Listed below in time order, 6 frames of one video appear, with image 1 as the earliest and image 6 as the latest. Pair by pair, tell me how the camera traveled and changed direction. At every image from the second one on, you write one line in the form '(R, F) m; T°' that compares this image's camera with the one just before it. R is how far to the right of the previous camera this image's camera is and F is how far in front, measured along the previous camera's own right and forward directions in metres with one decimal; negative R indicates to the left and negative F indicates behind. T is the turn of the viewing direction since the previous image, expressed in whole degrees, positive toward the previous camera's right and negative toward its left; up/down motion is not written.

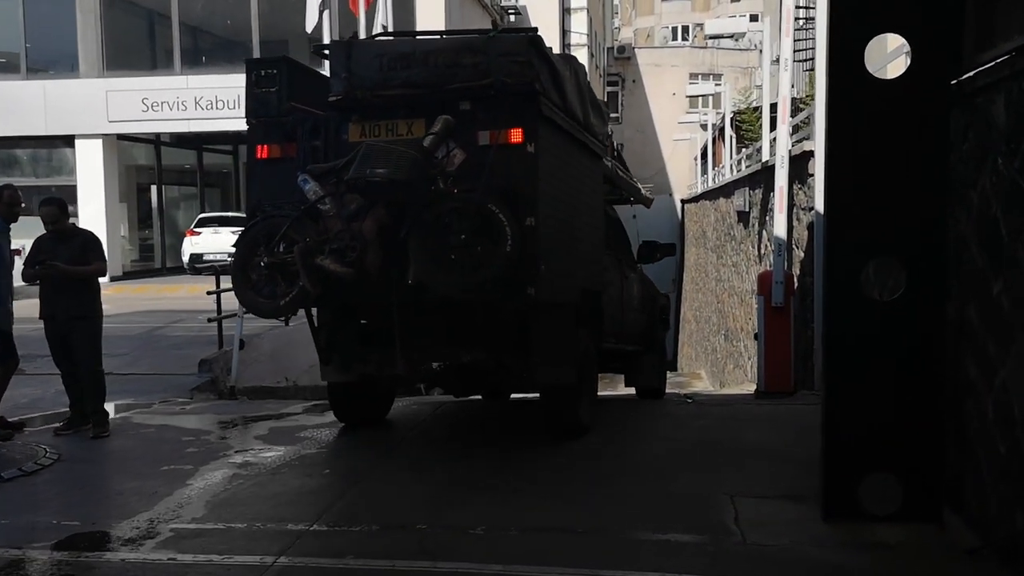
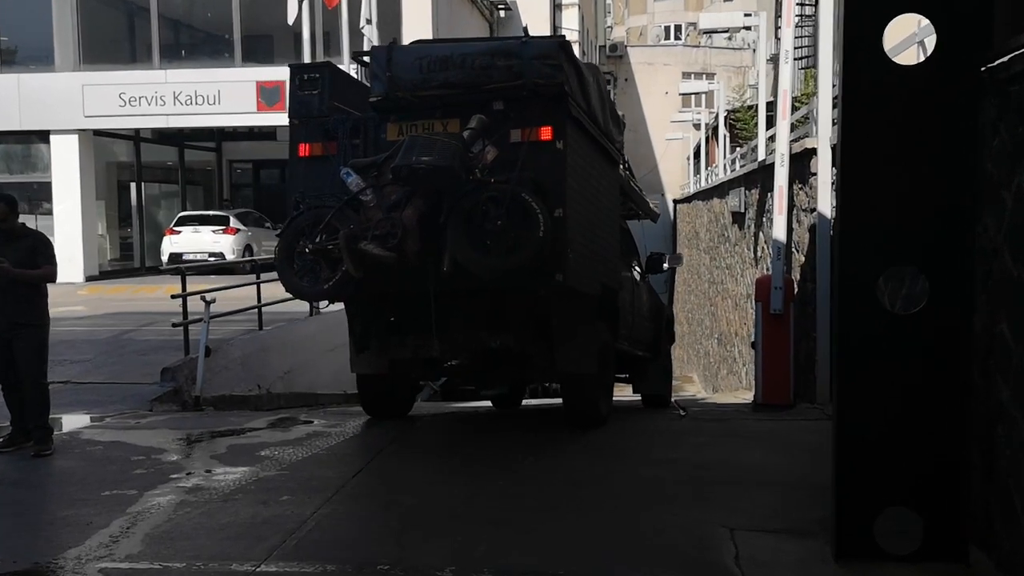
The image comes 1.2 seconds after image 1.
(+0.1, +0.6) m; 0°
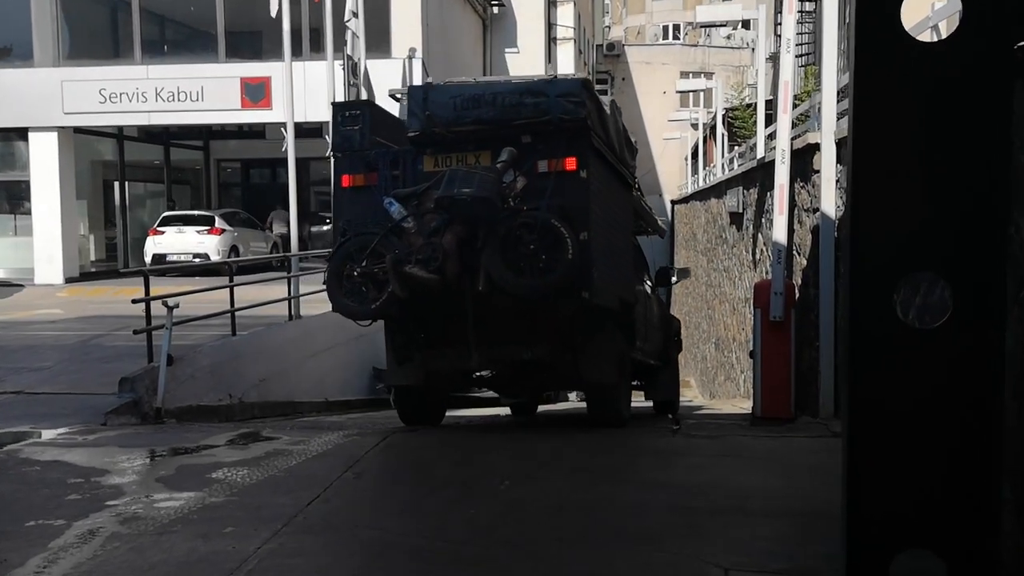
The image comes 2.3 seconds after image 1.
(+0.1, +0.6) m; 0°
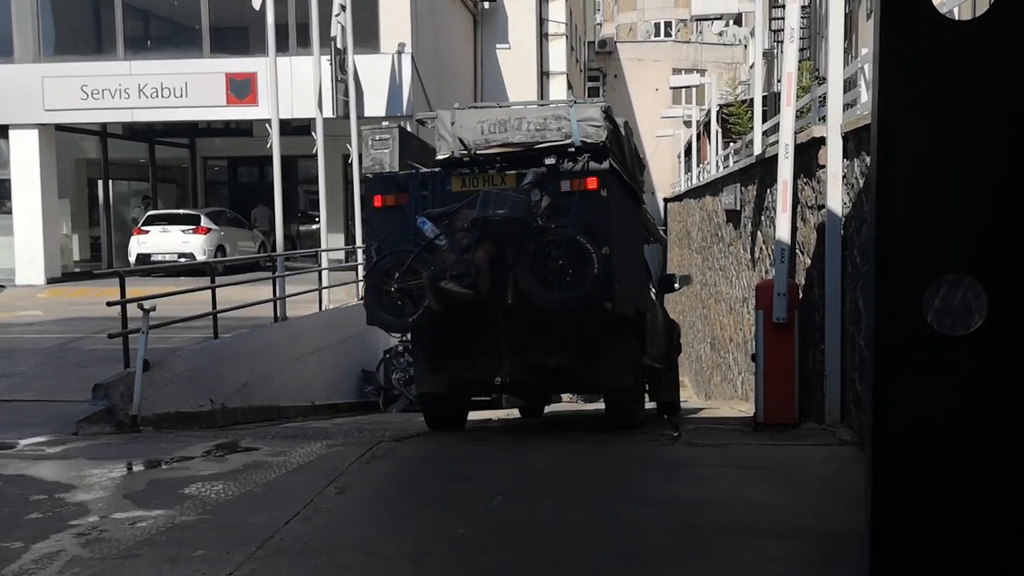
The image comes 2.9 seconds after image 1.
(0.0, +0.4) m; 0°
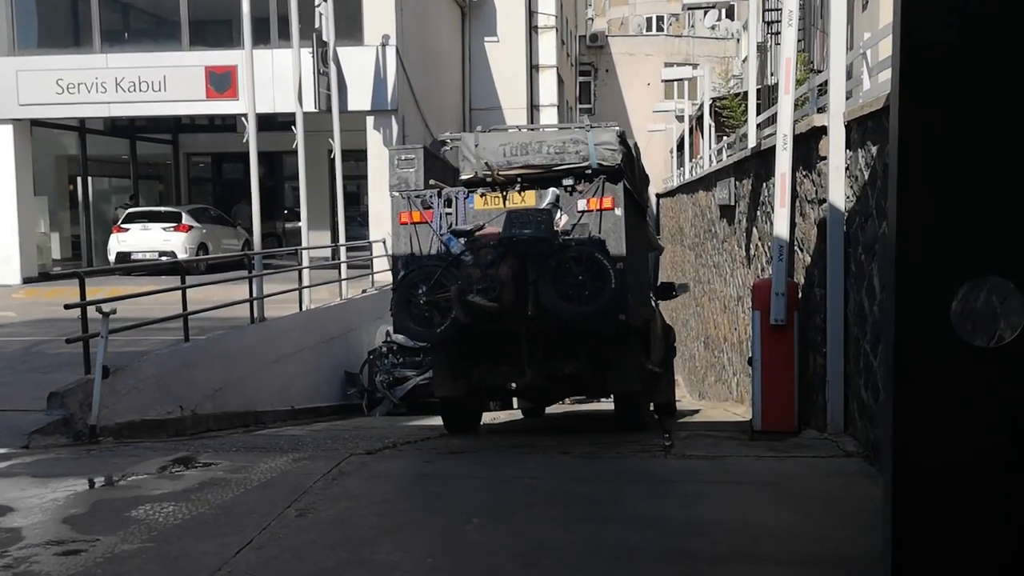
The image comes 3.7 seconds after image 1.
(+0.1, +0.5) m; 0°
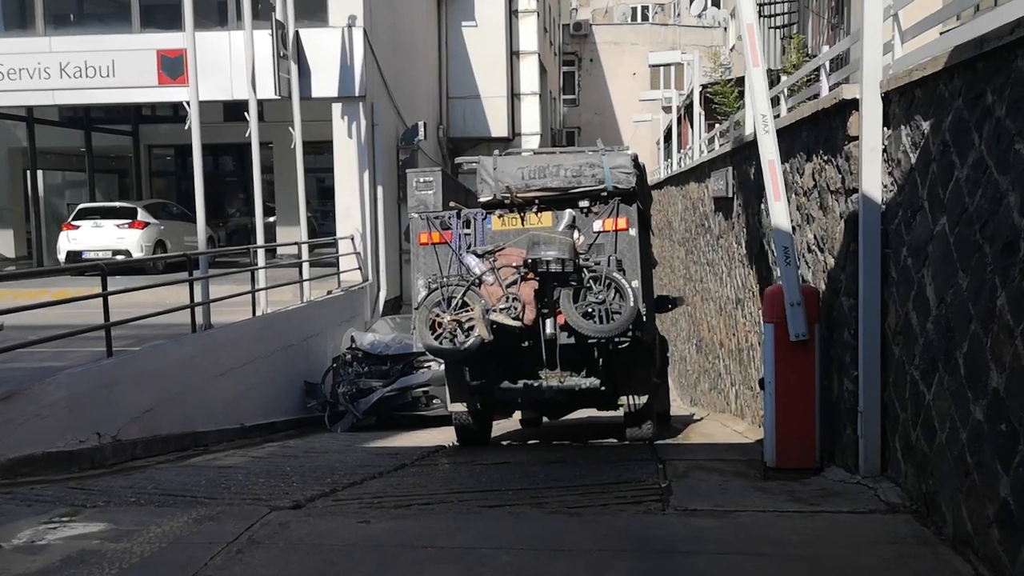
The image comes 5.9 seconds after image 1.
(+0.1, +1.3) m; +1°
